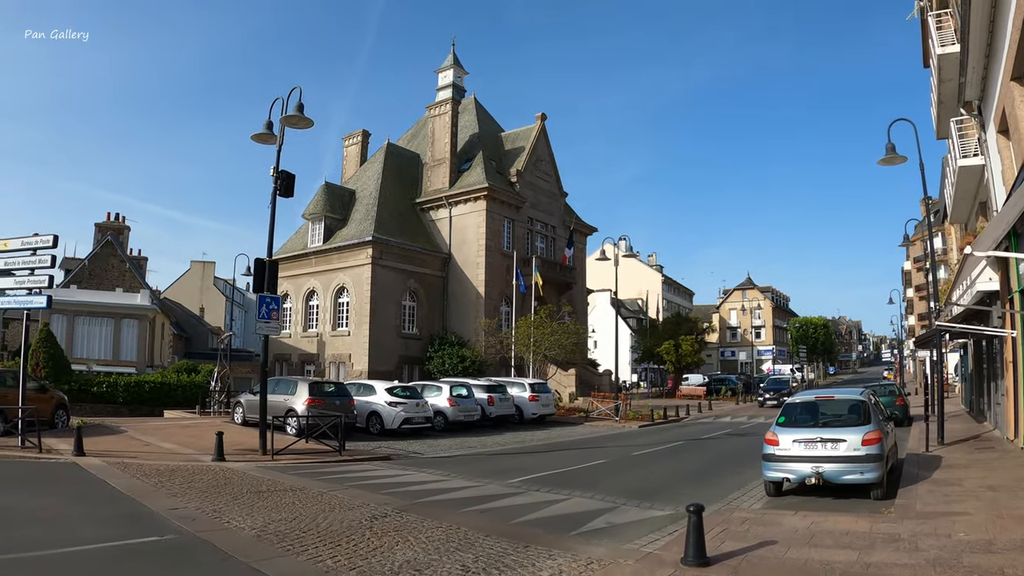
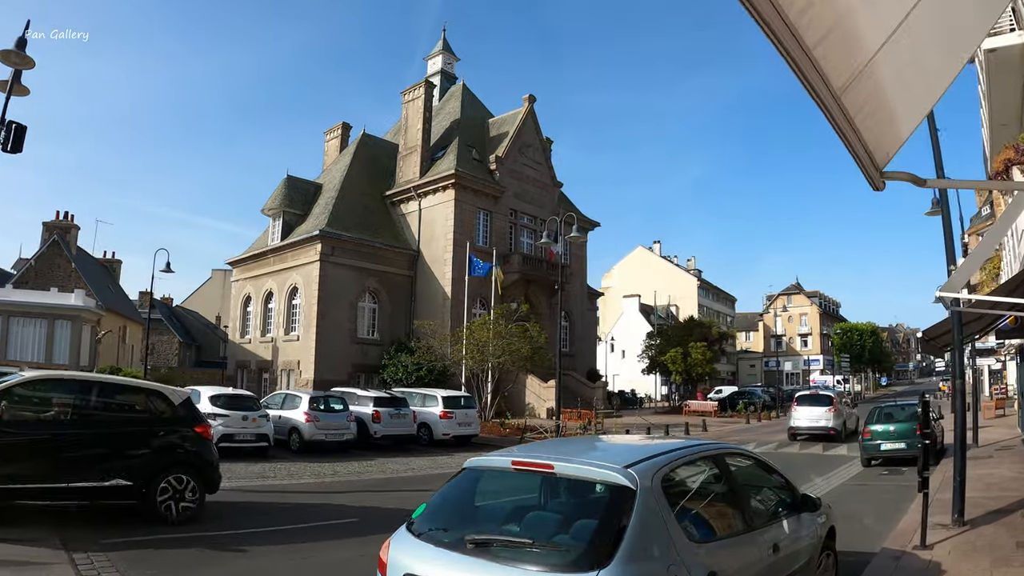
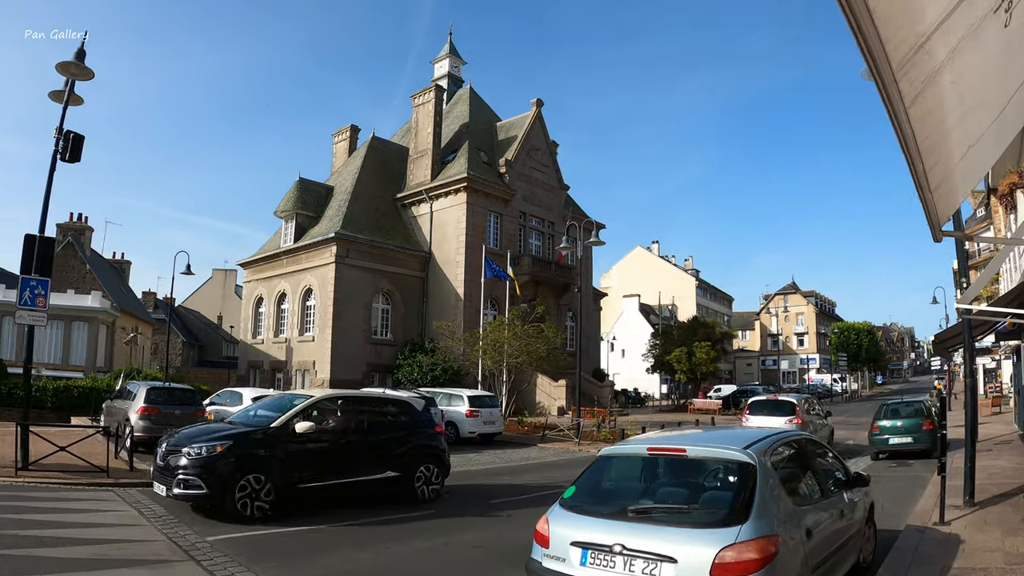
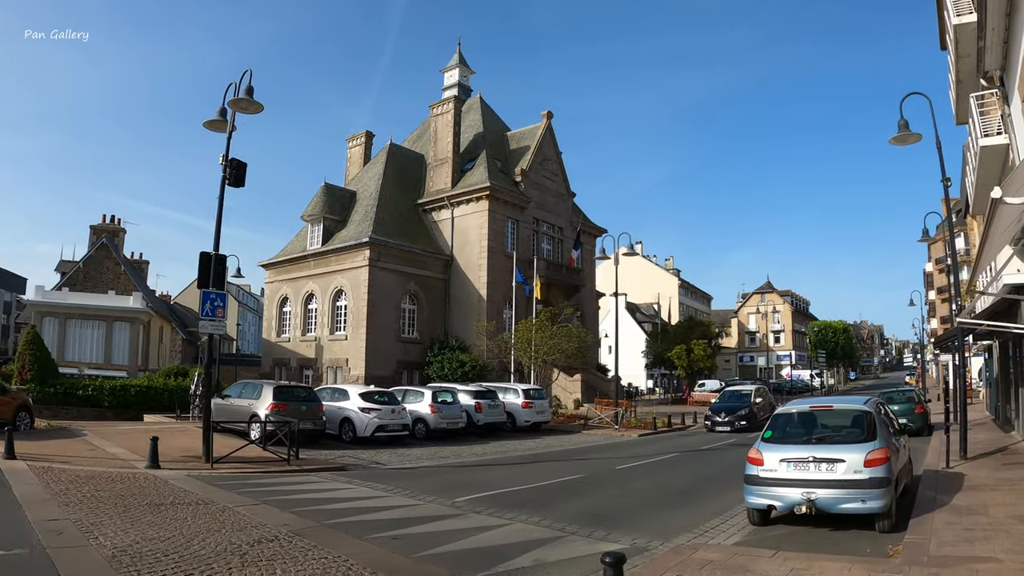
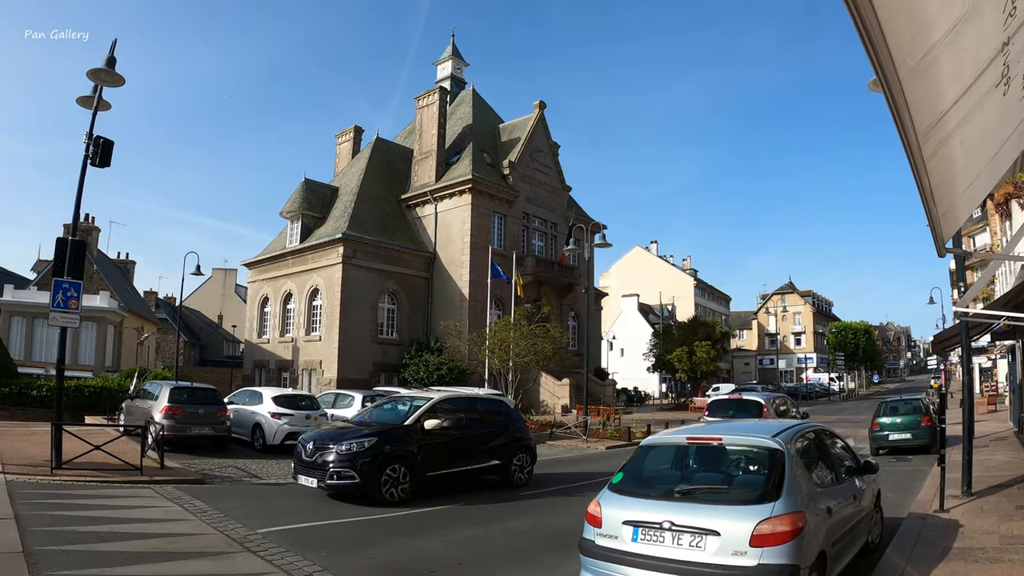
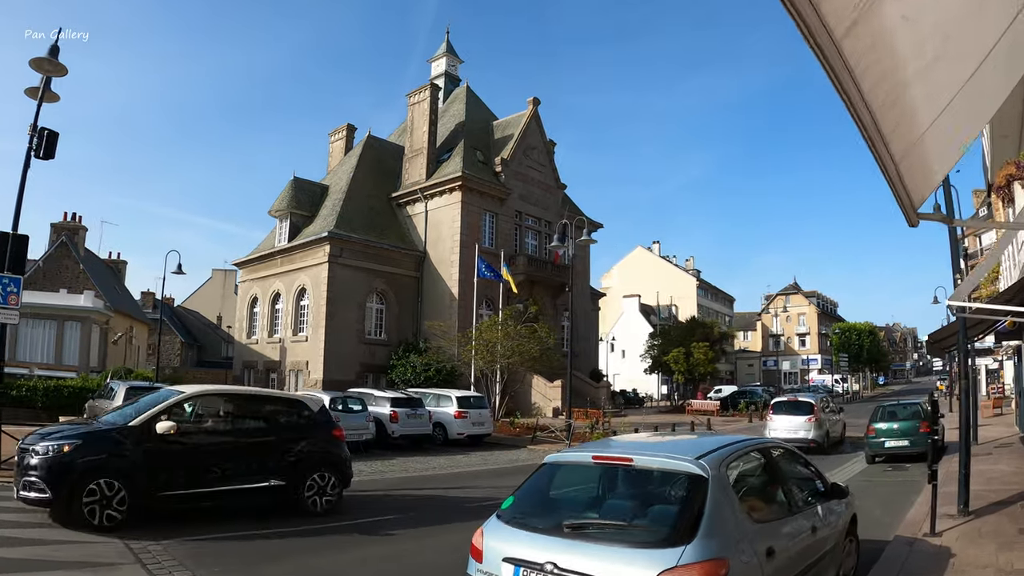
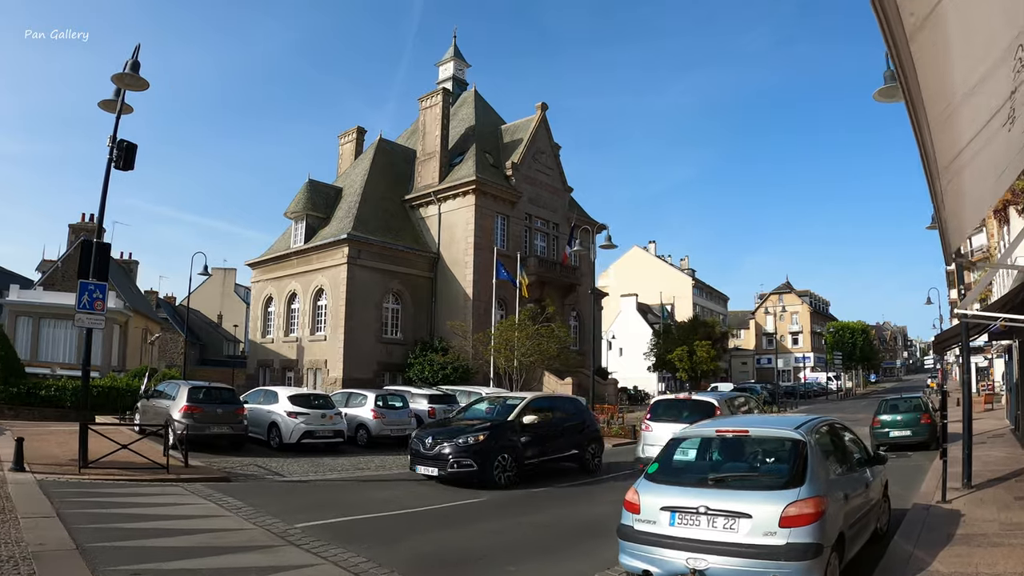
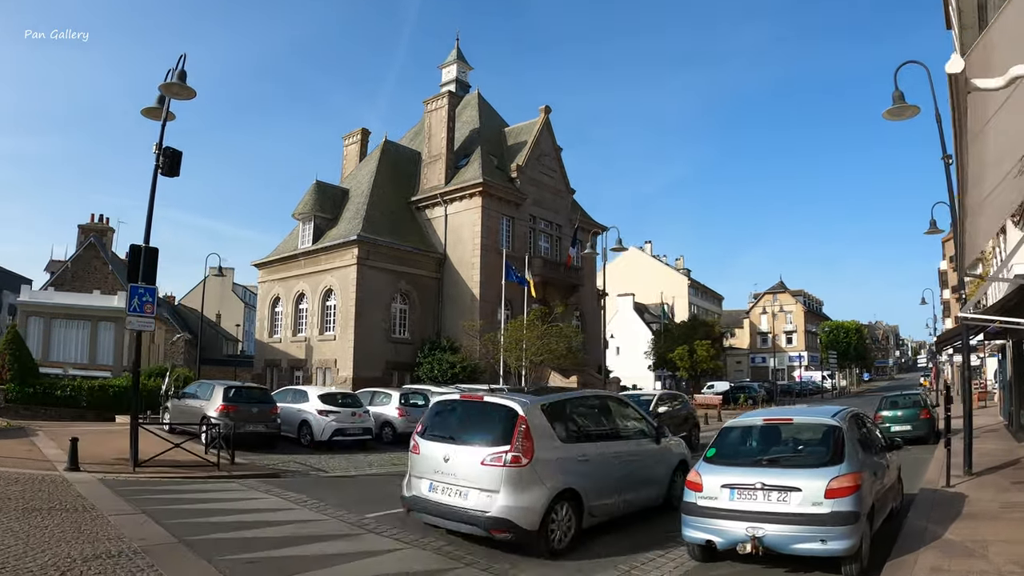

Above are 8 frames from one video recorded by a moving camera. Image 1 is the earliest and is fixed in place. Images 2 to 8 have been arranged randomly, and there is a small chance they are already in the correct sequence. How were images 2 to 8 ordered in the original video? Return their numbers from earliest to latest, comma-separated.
4, 8, 7, 5, 3, 6, 2
